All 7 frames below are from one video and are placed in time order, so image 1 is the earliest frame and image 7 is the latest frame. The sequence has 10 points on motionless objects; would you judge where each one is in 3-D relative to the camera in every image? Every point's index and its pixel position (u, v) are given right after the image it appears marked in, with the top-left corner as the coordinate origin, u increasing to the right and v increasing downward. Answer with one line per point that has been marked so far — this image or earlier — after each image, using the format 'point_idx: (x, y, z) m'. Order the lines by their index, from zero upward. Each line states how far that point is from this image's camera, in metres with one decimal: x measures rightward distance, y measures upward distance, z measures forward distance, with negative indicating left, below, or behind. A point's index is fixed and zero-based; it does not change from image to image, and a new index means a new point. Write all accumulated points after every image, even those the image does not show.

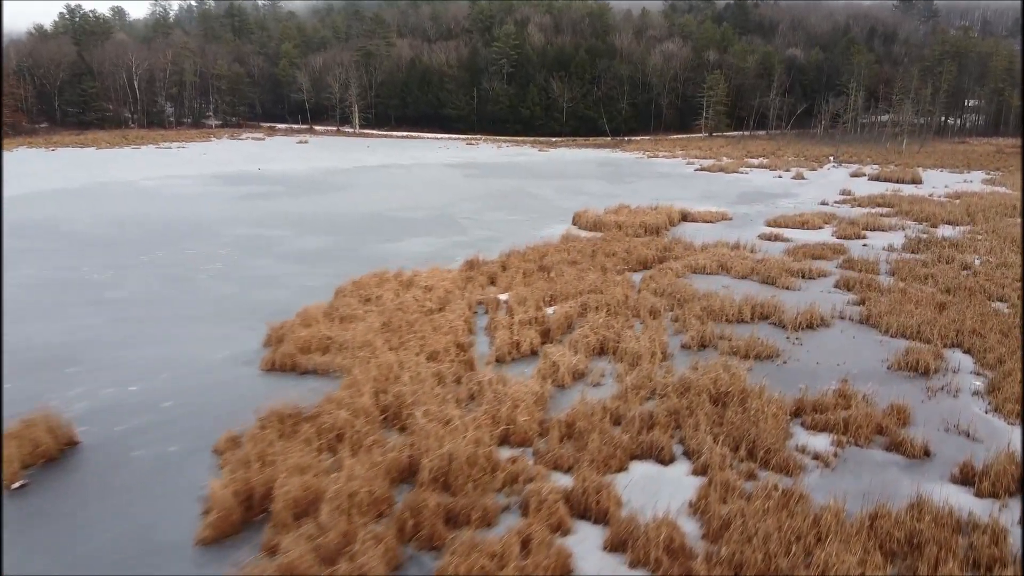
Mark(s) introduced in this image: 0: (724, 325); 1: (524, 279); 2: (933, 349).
0: (+1.7, -0.3, +6.9) m
1: (+0.1, +0.1, +8.4) m
2: (+3.1, -0.5, +6.2) m
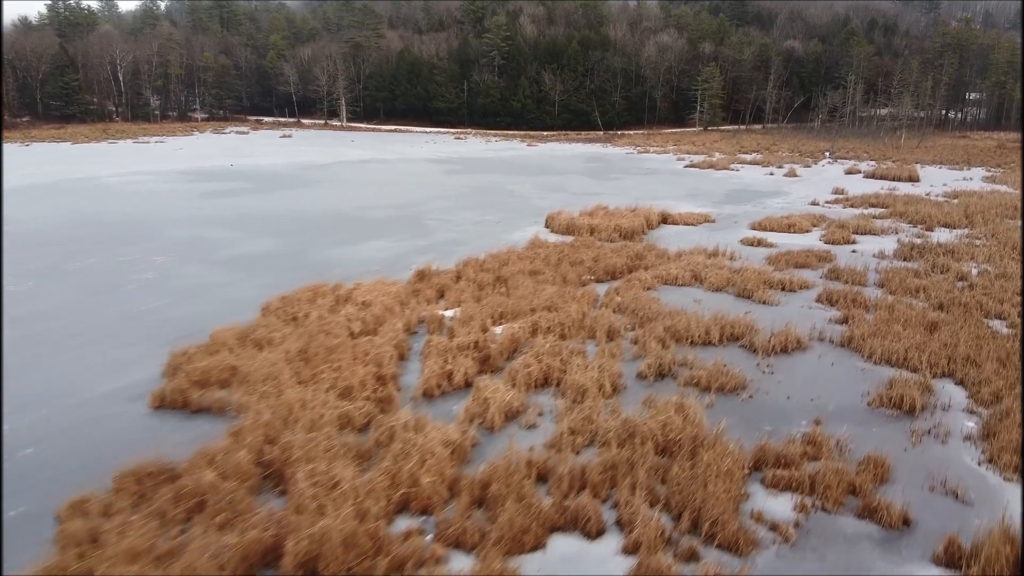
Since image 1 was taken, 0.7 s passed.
0: (+1.3, -0.5, +6.2) m
1: (-0.3, 0.0, +7.6) m
2: (+2.7, -0.6, +5.5) m
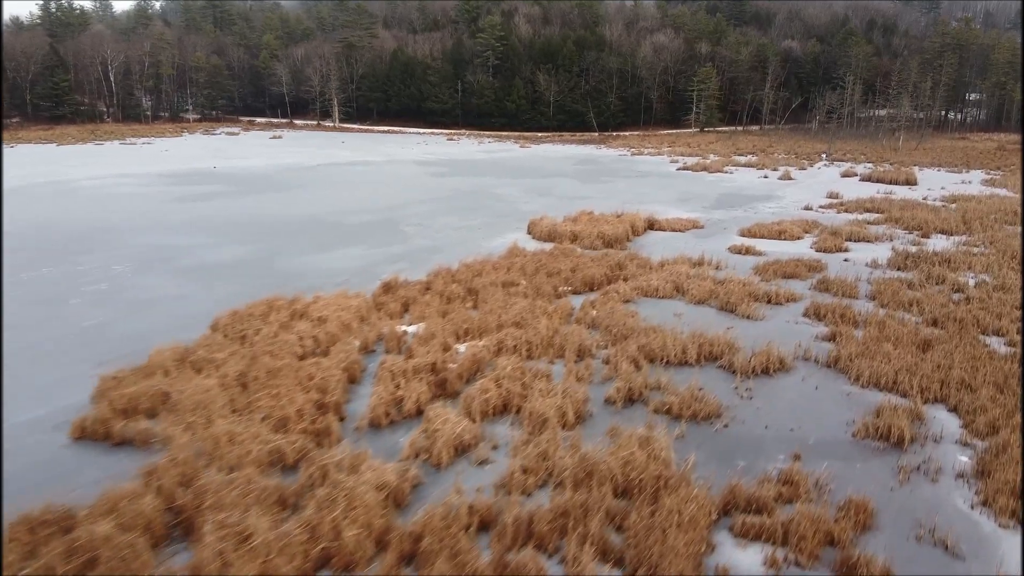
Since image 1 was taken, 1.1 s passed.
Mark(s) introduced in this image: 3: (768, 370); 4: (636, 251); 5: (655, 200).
0: (+1.0, -0.6, +5.8) m
1: (-0.6, -0.1, +7.2) m
2: (+2.4, -0.7, +5.1) m
3: (+1.8, -0.6, +5.9) m
4: (+1.4, +0.4, +9.8) m
5: (+2.5, +1.5, +14.8) m
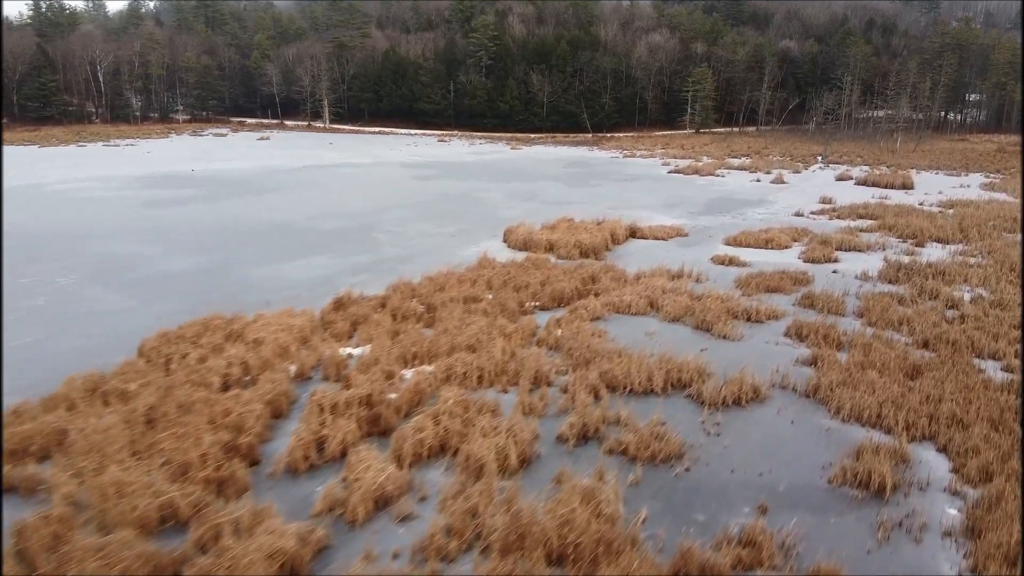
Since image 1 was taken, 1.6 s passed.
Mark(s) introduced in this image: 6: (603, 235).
0: (+0.7, -0.7, +5.2) m
1: (-0.9, -0.3, +6.7) m
2: (+2.1, -0.9, +4.5) m
3: (+1.4, -0.7, +5.3) m
4: (+1.1, +0.3, +9.3) m
5: (+2.2, +1.4, +14.3) m
6: (+1.1, +0.7, +10.6) m
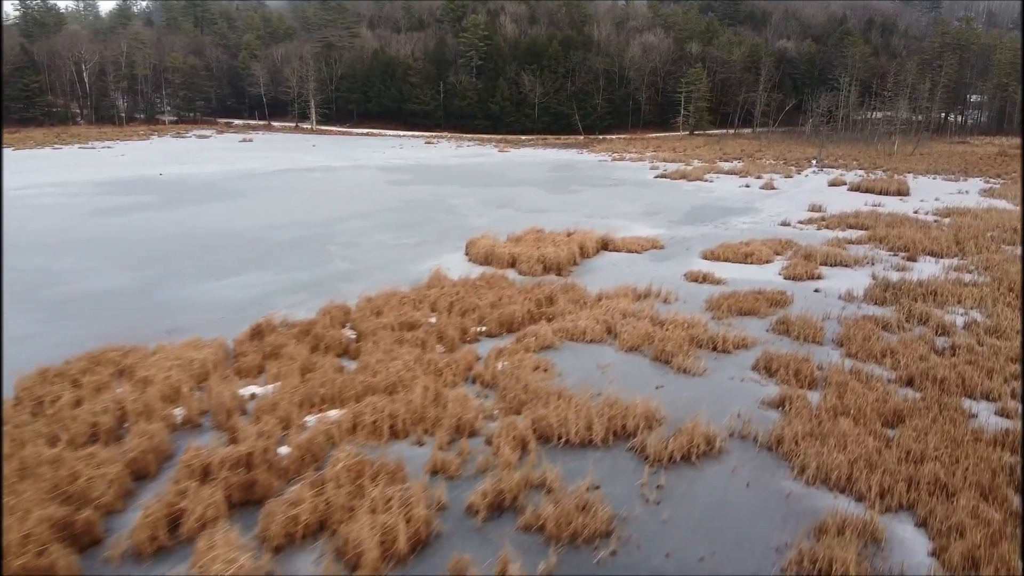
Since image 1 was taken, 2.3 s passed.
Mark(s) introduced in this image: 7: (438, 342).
0: (+0.2, -0.9, +4.5) m
1: (-1.4, -0.5, +5.9) m
2: (+1.6, -1.1, +3.8) m
3: (+1.0, -0.9, +4.6) m
4: (+0.6, +0.1, +8.5) m
5: (+1.7, +1.2, +13.6) m
6: (+0.7, +0.5, +9.9) m
7: (-0.6, -0.4, +6.3) m
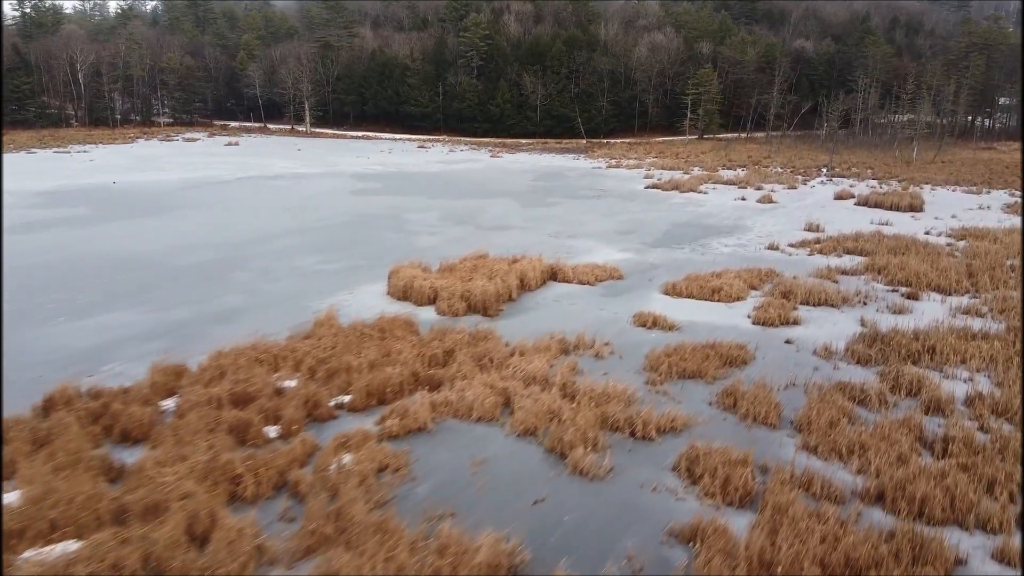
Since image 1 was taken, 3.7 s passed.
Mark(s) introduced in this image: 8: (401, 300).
0: (-0.7, -1.3, +3.1) m
1: (-2.3, -0.9, +4.5) m
2: (+0.7, -1.5, +2.3) m
3: (+0.1, -1.3, +3.1) m
4: (-0.1, -0.3, +7.1) m
5: (+1.1, +0.8, +12.1) m
6: (-0.1, +0.1, +8.4) m
7: (-1.4, -0.8, +4.9) m
8: (-1.1, -0.1, +8.1) m
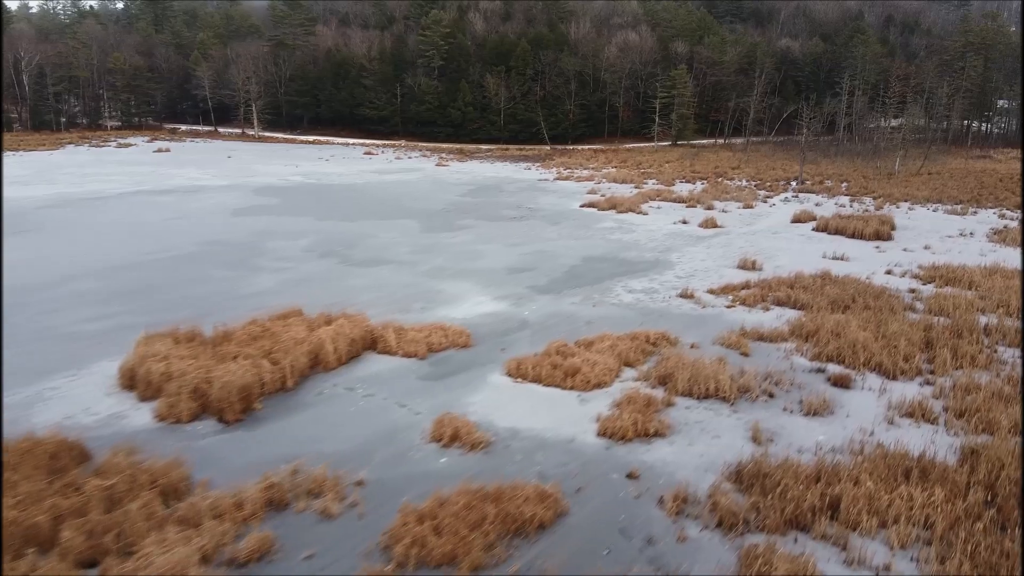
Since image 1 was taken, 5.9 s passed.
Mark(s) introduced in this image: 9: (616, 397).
0: (-2.3, -1.9, +0.8) m
1: (-3.9, -1.4, +2.3) m
2: (-0.9, -2.1, +0.1) m
3: (-1.5, -1.9, +0.9) m
4: (-1.7, -0.9, +4.8) m
5: (-0.4, +0.2, +9.8) m
6: (-1.6, -0.5, +6.2) m
7: (-3.0, -1.4, +2.7) m
8: (-2.7, -0.7, +5.8) m
9: (+0.7, -0.7, +5.8) m
